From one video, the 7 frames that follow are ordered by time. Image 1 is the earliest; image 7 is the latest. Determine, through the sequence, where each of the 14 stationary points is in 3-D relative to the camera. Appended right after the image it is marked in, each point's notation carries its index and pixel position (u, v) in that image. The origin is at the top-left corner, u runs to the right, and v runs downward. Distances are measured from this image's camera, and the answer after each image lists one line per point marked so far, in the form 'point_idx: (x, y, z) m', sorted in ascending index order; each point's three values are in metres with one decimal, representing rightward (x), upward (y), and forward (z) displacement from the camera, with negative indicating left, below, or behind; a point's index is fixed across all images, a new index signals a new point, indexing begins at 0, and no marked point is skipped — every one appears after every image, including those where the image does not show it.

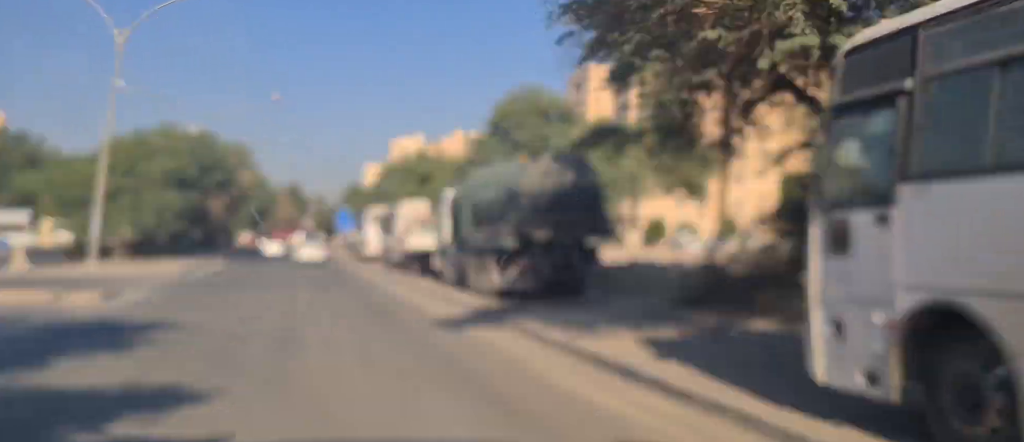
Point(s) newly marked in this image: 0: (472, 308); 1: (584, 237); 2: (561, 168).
0: (-0.8, -1.9, +17.1) m
1: (+1.6, -0.4, +17.9) m
2: (+1.1, +1.2, +18.0) m
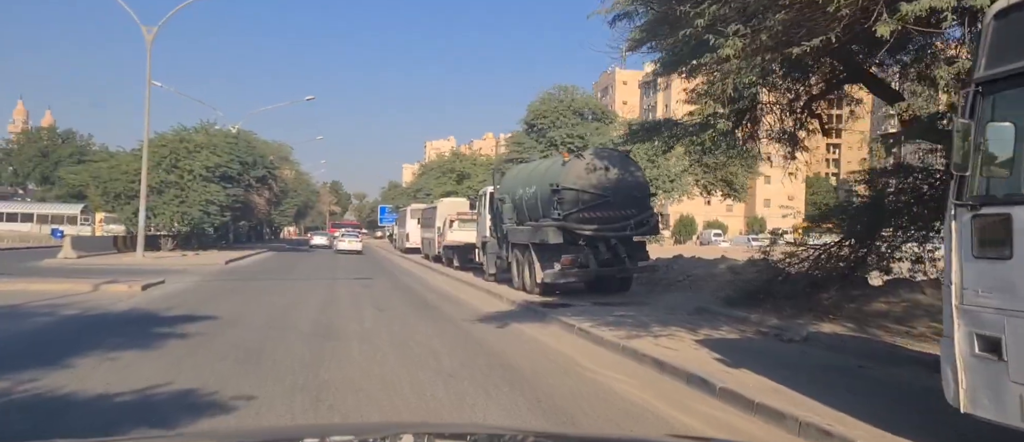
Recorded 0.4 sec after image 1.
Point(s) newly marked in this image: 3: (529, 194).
0: (+0.1, -1.8, +16.6) m
1: (+2.6, -0.3, +17.2) m
2: (+2.1, +1.2, +17.3) m
3: (+0.5, +0.7, +19.7) m
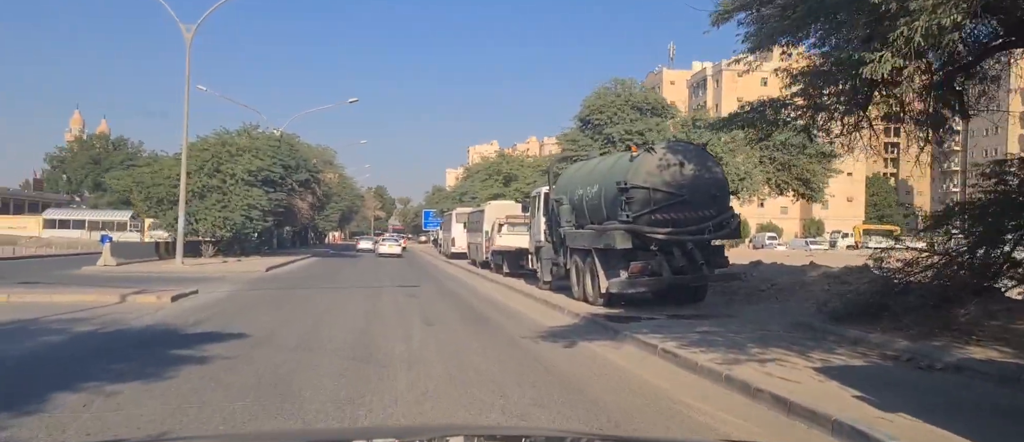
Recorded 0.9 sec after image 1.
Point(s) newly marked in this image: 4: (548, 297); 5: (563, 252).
0: (+1.2, -1.8, +14.7) m
1: (+3.7, -0.3, +15.3) m
2: (+3.3, +1.2, +15.4) m
3: (+1.8, +0.6, +17.8) m
4: (+0.9, -1.9, +20.0) m
5: (+1.3, -0.8, +20.0) m
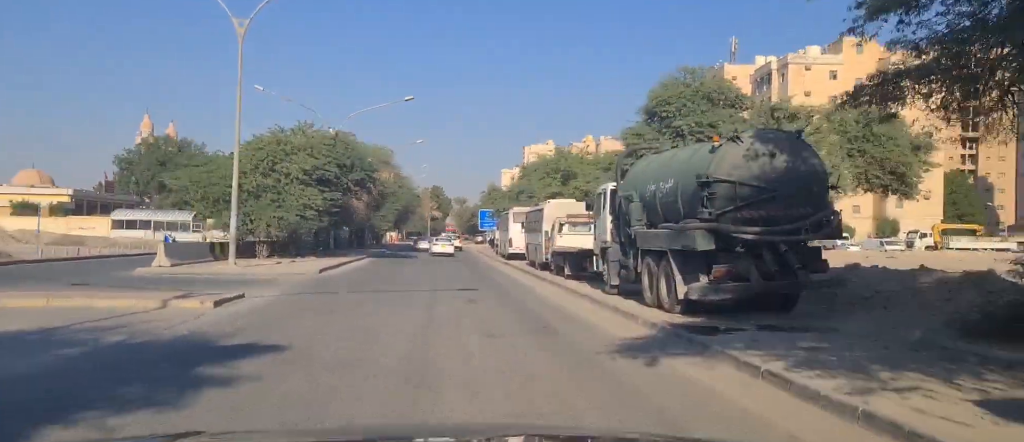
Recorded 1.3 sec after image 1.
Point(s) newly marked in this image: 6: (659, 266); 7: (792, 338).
0: (+2.4, -1.8, +13.1) m
1: (+4.9, -0.3, +13.5) m
2: (+4.4, +1.2, +13.6) m
3: (+3.1, +0.6, +16.1) m
4: (+2.4, -1.9, +18.3) m
5: (+2.7, -0.7, +18.4) m
6: (+3.0, -0.9, +16.4) m
7: (+4.1, -1.7, +11.9) m
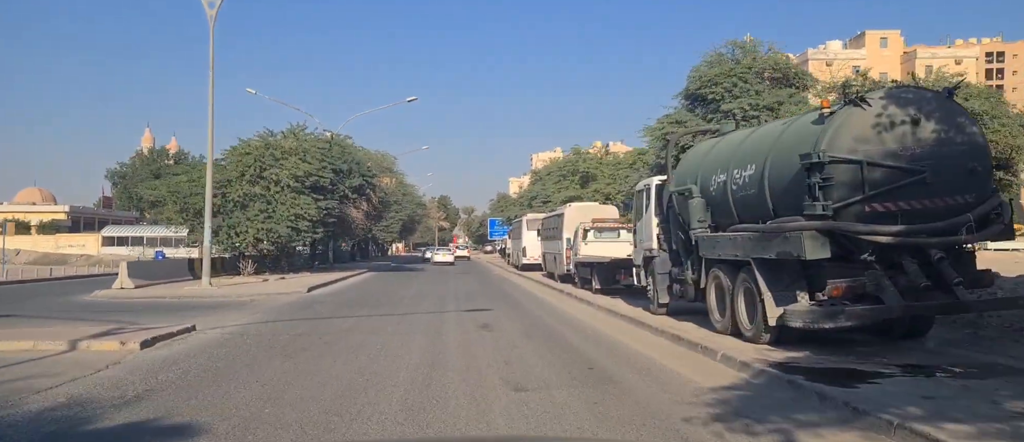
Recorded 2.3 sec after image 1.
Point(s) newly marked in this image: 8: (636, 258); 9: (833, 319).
0: (+2.8, -1.8, +9.1) m
1: (+5.3, -0.2, +9.4) m
2: (+4.8, +1.3, +9.6) m
3: (+3.5, +0.6, +12.1) m
4: (+2.8, -1.9, +14.3) m
5: (+3.2, -0.8, +14.3) m
6: (+3.4, -0.9, +12.4) m
7: (+4.5, -1.6, +7.8) m
8: (+2.8, -0.8, +18.5) m
9: (+3.9, -1.2, +9.8) m
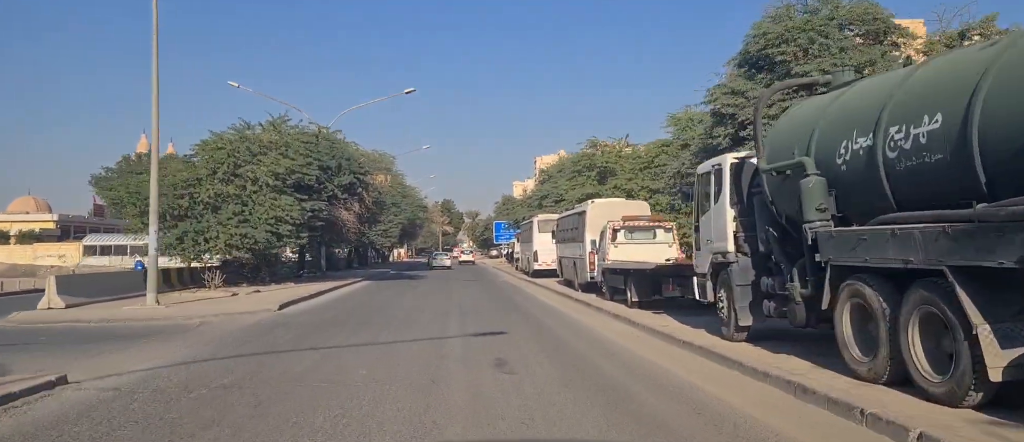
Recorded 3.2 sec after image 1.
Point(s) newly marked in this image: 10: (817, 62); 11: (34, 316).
0: (+3.1, -1.6, +4.4) m
1: (+5.6, 0.0, +4.8) m
2: (+5.1, +1.5, +5.0) m
3: (+3.8, +0.8, +7.5) m
4: (+3.2, -1.8, +9.7) m
5: (+3.5, -0.6, +9.7) m
6: (+3.8, -0.8, +7.8) m
7: (+4.8, -1.4, +3.2) m
8: (+3.2, -0.7, +13.9) m
9: (+4.2, -1.0, +5.2) m
10: (+6.2, +3.2, +16.2) m
11: (-11.3, -2.2, +19.1) m
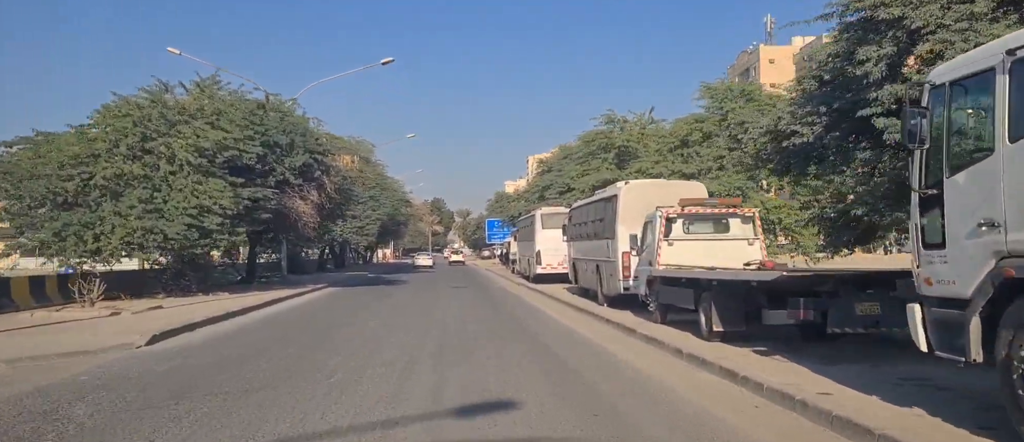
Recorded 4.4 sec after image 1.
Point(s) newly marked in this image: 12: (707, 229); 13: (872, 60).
0: (+3.4, -1.3, -3.1) m
1: (+5.9, +0.2, -2.7) m
2: (+5.4, +1.7, -2.6) m
3: (+4.1, +1.1, 0.0) m
4: (+3.4, -1.5, +2.1) m
5: (+3.8, -0.4, +2.2) m
6: (+4.0, -0.5, +0.2) m
7: (+5.1, -1.2, -4.4) m
8: (+3.4, -0.5, +6.4) m
9: (+4.5, -0.7, -2.4) m
10: (+6.3, +3.5, +8.7) m
11: (-11.1, -1.9, +11.4) m
12: (+3.7, -0.2, +14.6) m
13: (+5.0, +2.2, +11.2) m
